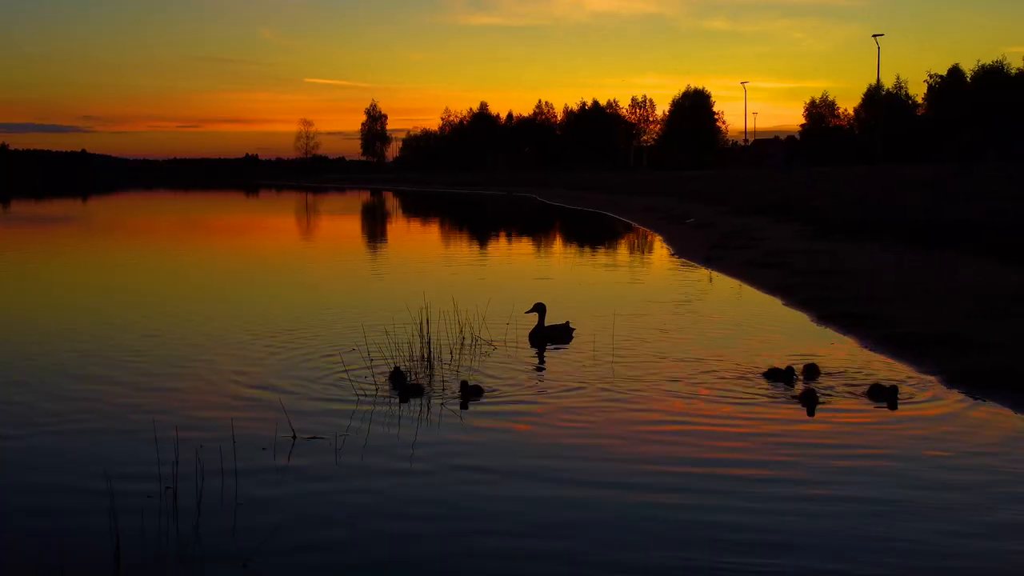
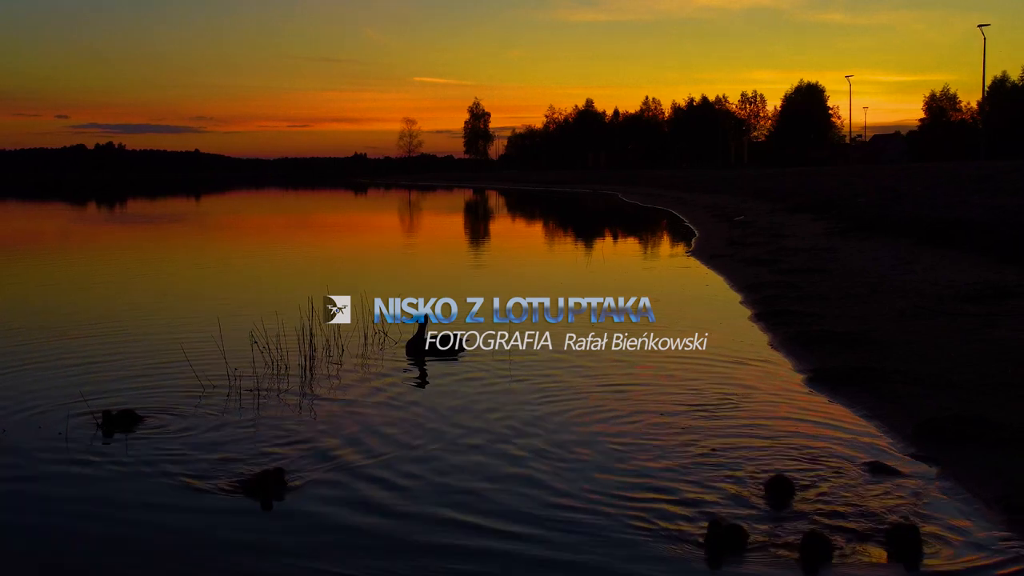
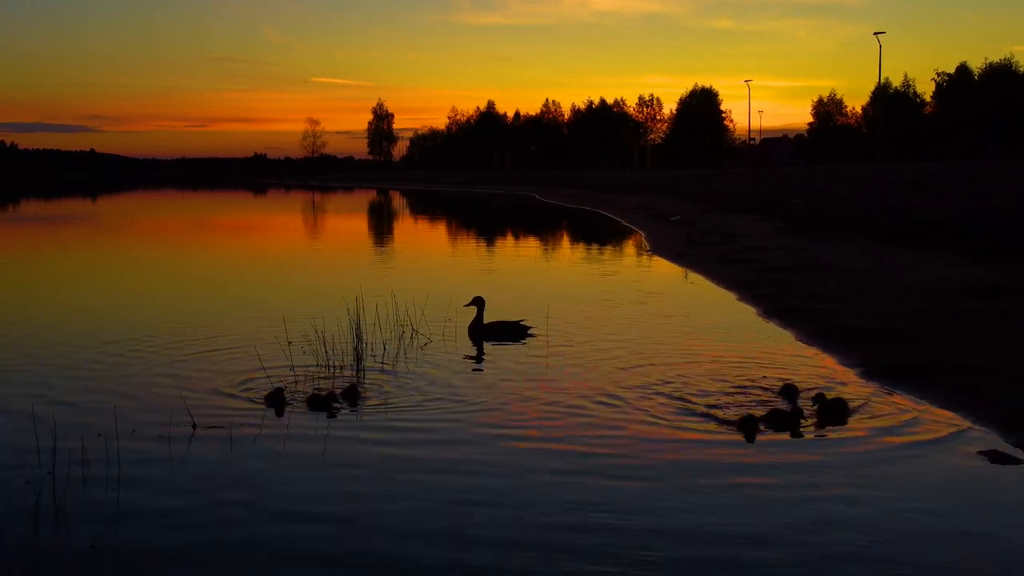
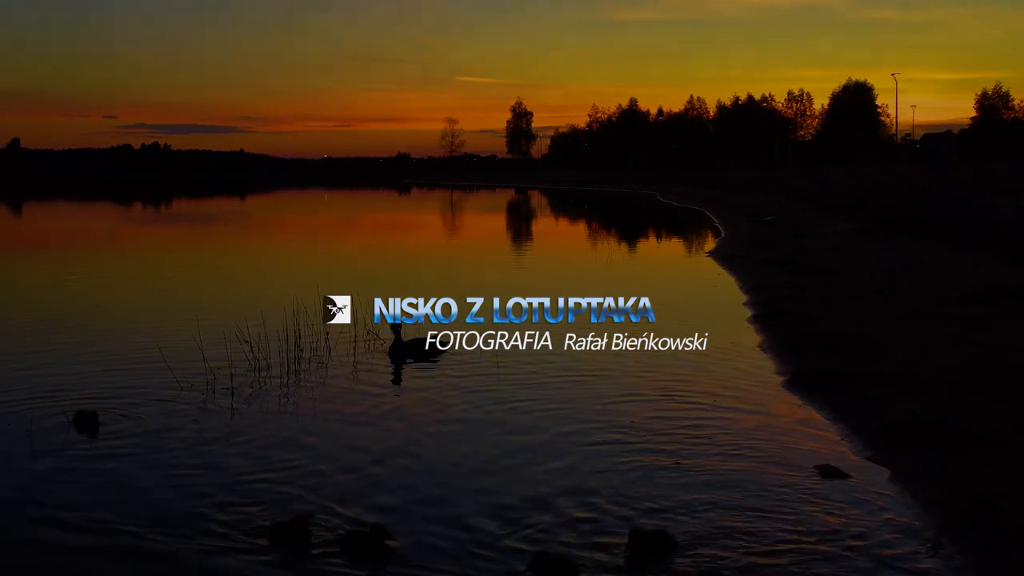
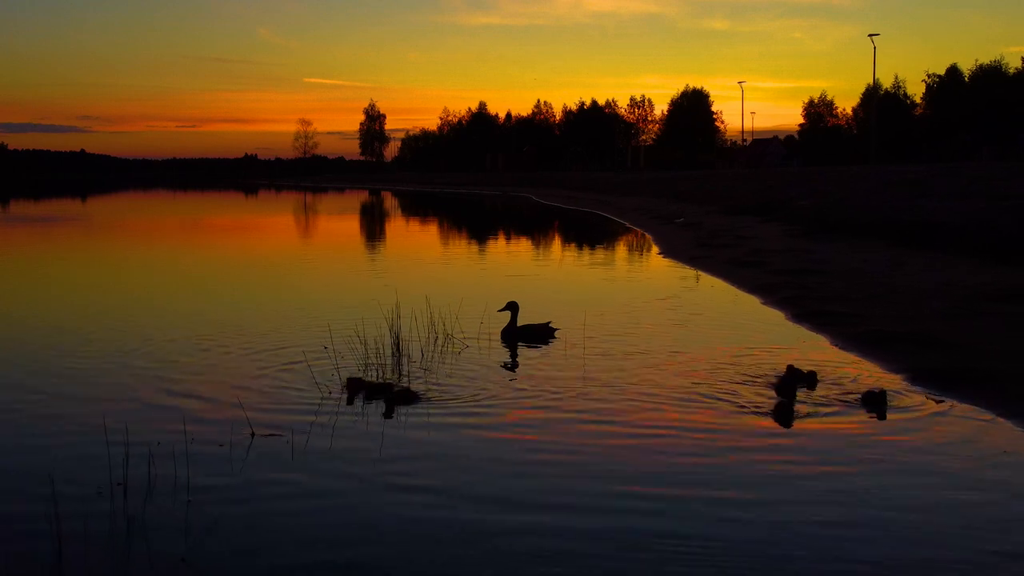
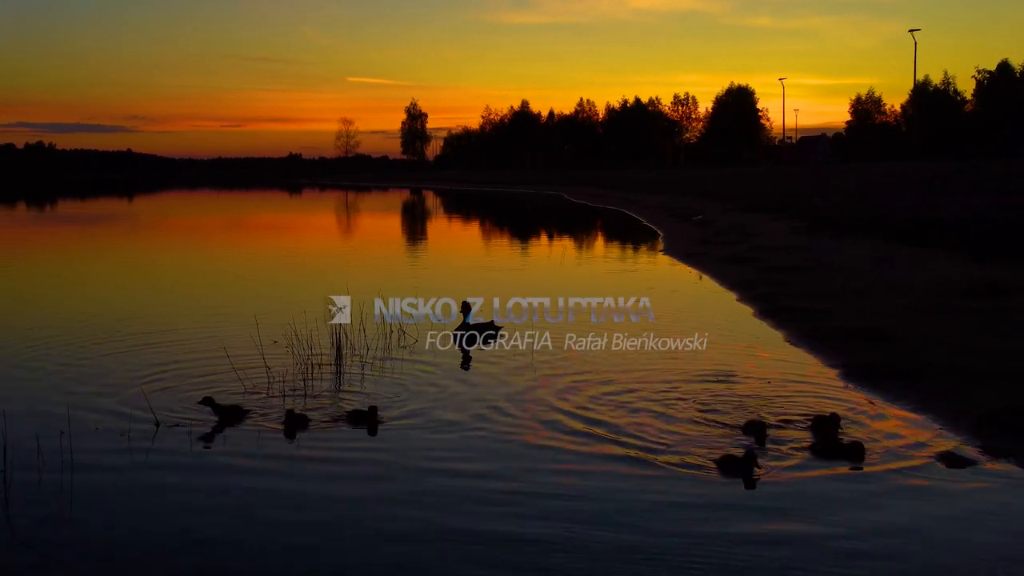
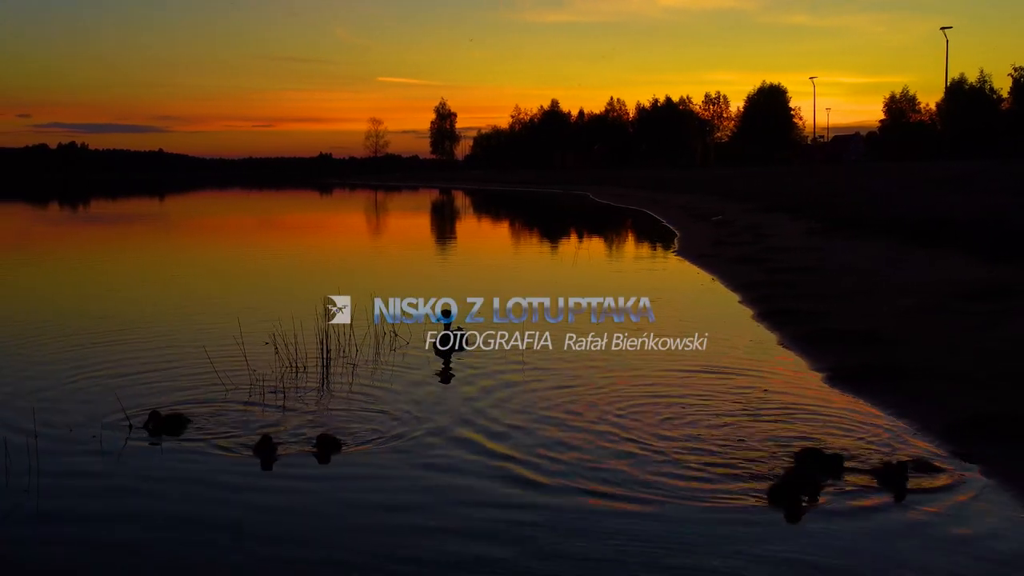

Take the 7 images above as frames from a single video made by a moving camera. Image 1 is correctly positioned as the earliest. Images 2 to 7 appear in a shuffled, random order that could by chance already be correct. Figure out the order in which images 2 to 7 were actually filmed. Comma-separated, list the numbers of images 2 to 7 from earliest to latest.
5, 3, 6, 7, 2, 4
